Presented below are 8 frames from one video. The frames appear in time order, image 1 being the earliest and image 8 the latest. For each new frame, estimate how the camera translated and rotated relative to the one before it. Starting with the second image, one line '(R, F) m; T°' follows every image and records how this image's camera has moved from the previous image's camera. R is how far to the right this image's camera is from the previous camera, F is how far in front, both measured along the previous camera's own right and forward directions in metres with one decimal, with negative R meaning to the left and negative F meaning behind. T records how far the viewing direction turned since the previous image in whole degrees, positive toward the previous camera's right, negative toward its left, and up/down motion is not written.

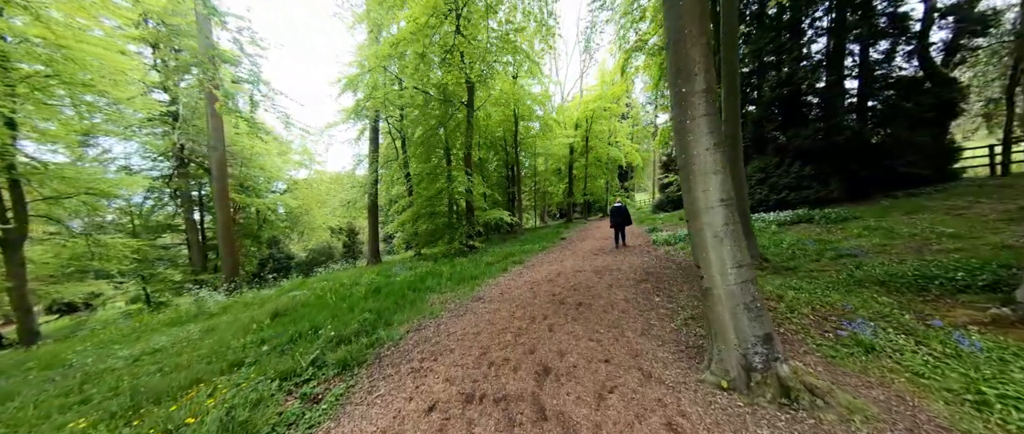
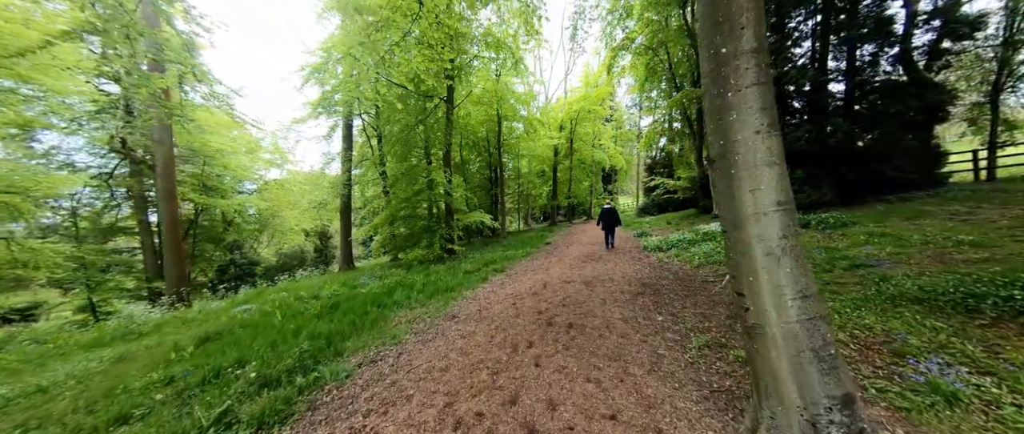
(+0.1, +0.7) m; +3°
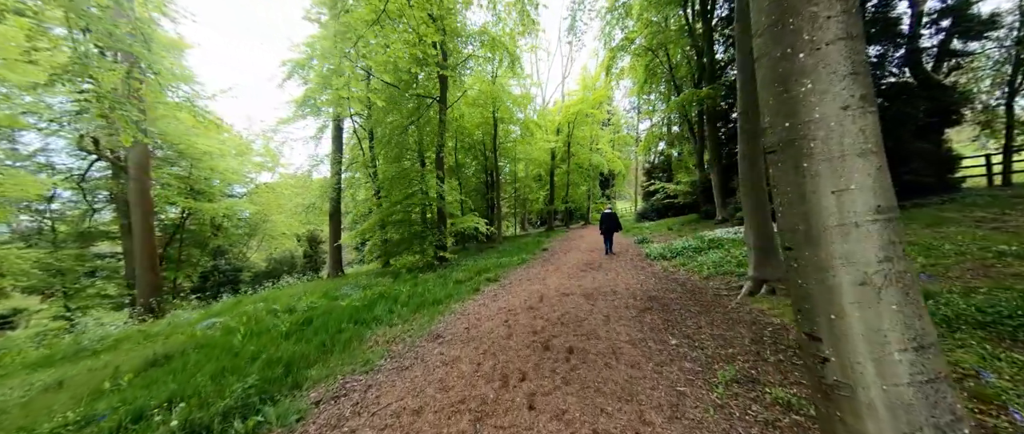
(+0.1, +0.5) m; +1°
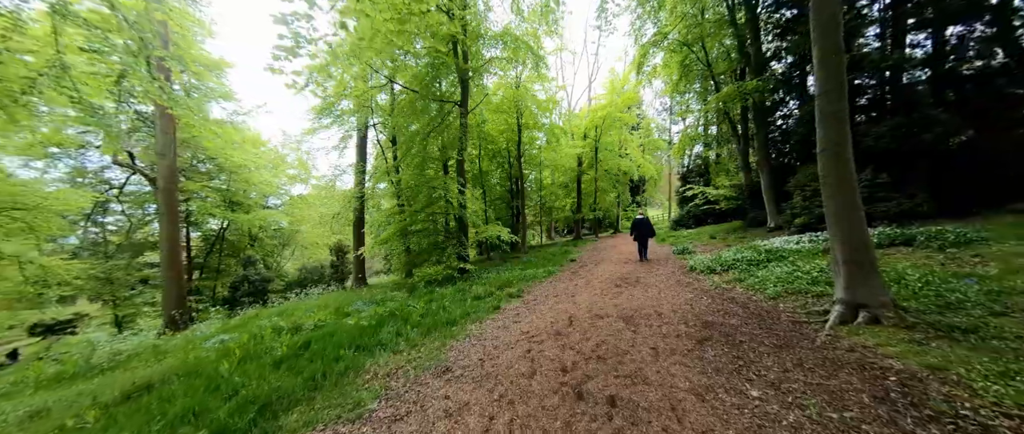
(0.0, +0.7) m; -5°
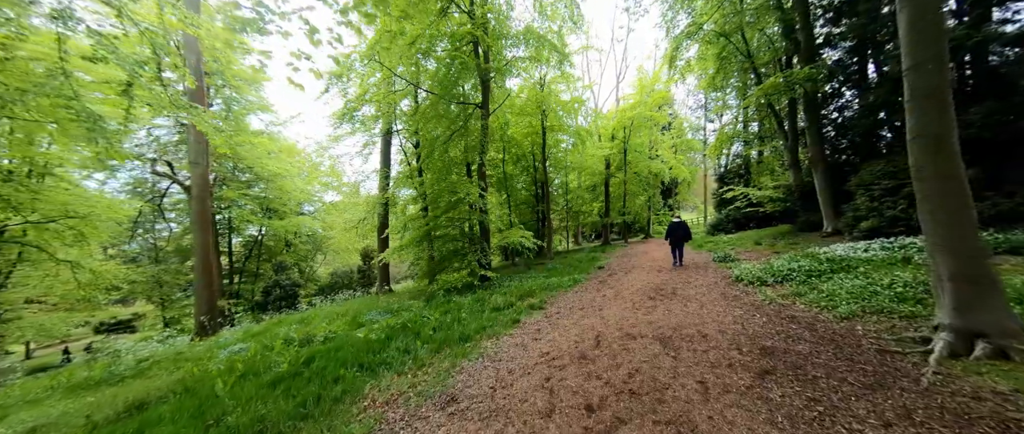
(+0.1, +0.5) m; -5°
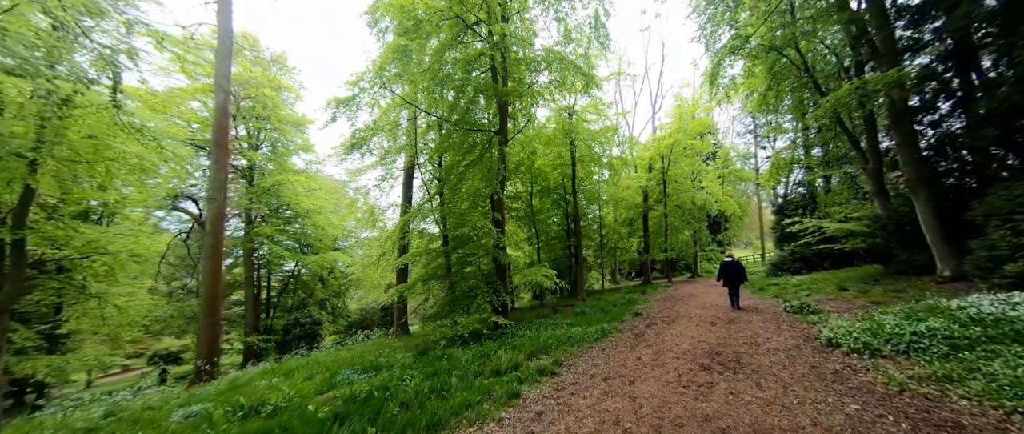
(+0.5, +1.2) m; -6°
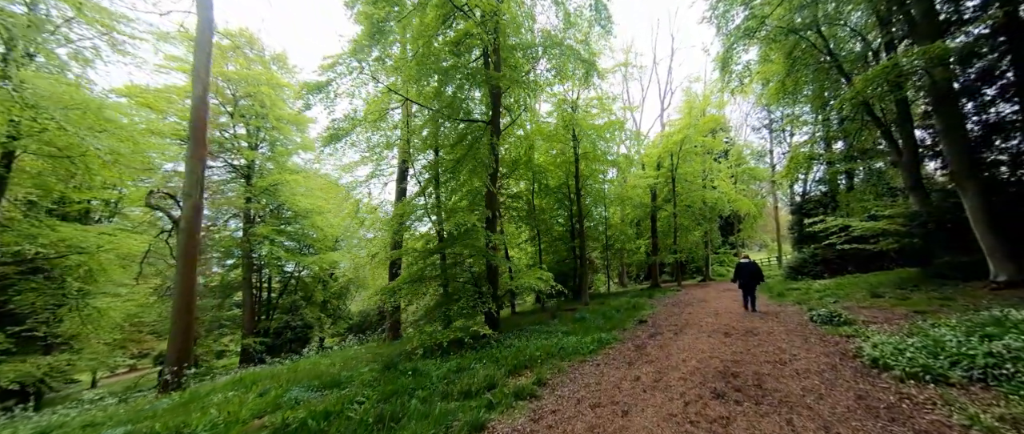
(+0.5, +0.8) m; -1°
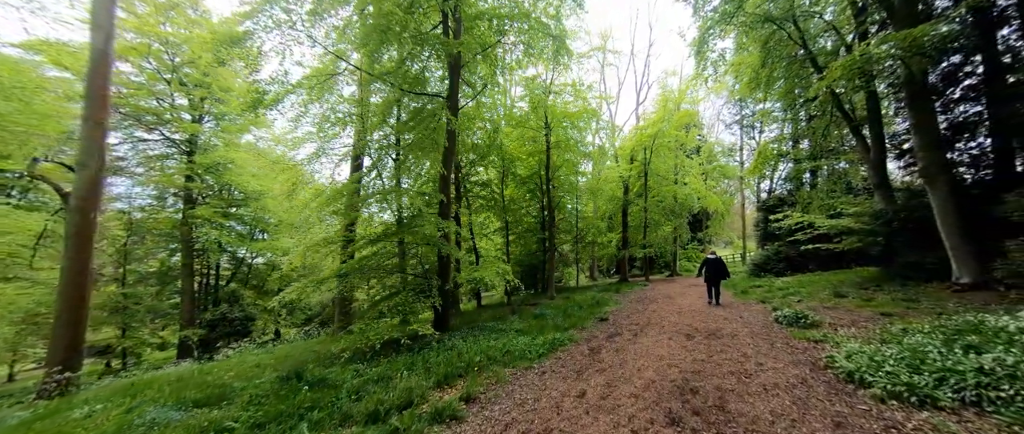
(+0.6, +0.8) m; +4°
